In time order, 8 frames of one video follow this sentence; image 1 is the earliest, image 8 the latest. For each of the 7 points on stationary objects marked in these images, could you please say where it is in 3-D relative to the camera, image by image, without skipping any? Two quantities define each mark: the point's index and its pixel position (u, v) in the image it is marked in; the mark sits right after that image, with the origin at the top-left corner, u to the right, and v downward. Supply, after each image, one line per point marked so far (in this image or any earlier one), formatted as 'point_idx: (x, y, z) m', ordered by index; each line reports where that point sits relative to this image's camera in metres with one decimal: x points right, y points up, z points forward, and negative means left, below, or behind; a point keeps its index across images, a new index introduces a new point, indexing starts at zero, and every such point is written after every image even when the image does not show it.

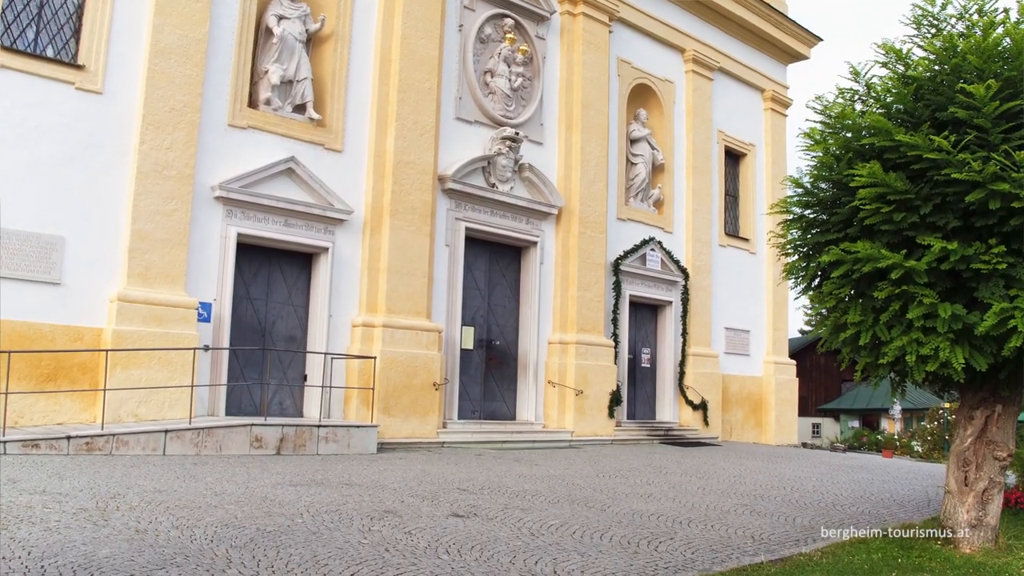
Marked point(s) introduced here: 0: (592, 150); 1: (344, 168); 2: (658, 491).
0: (+1.6, +2.7, +17.7) m
1: (-2.7, +1.9, +14.1) m
2: (+1.6, -2.2, +9.7) m
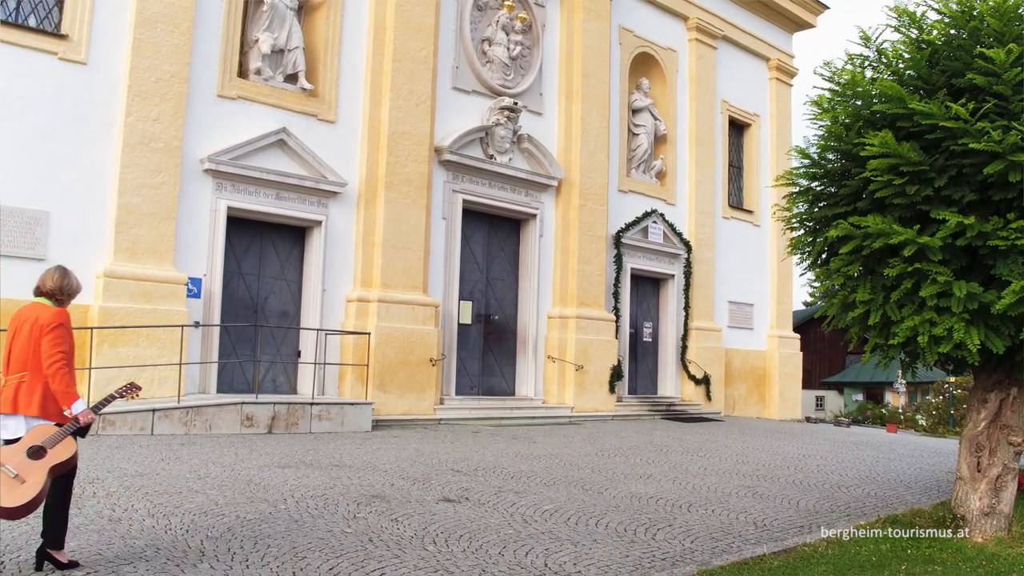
0: (+1.6, +3.3, +17.3) m
1: (-2.7, +2.3, +13.8) m
2: (+1.5, -2.0, +9.5) m
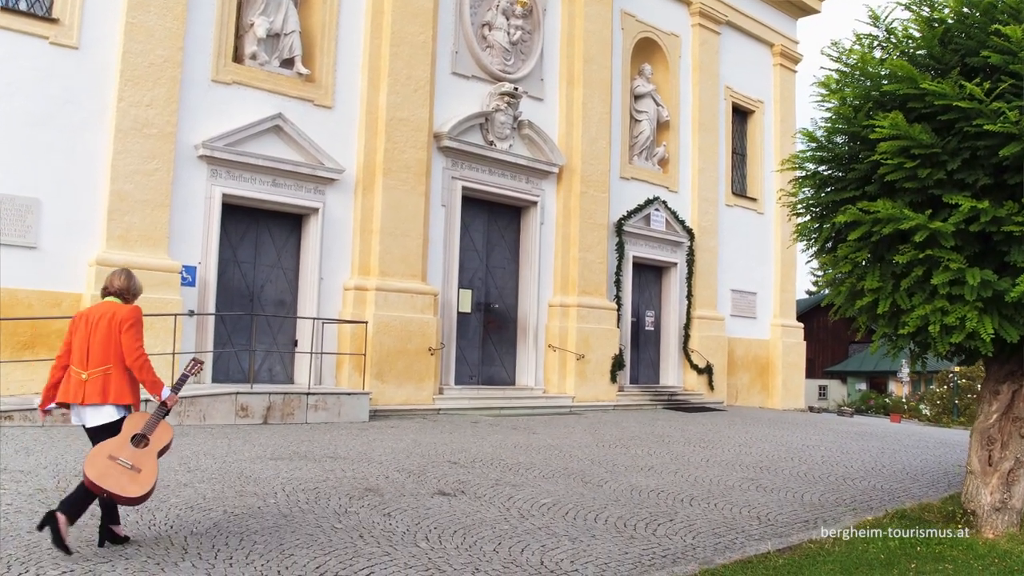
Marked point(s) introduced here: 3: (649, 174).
0: (+1.6, +3.5, +17.0) m
1: (-2.7, +2.5, +13.6) m
2: (+1.5, -1.8, +9.3) m
3: (+2.9, +2.4, +18.6) m
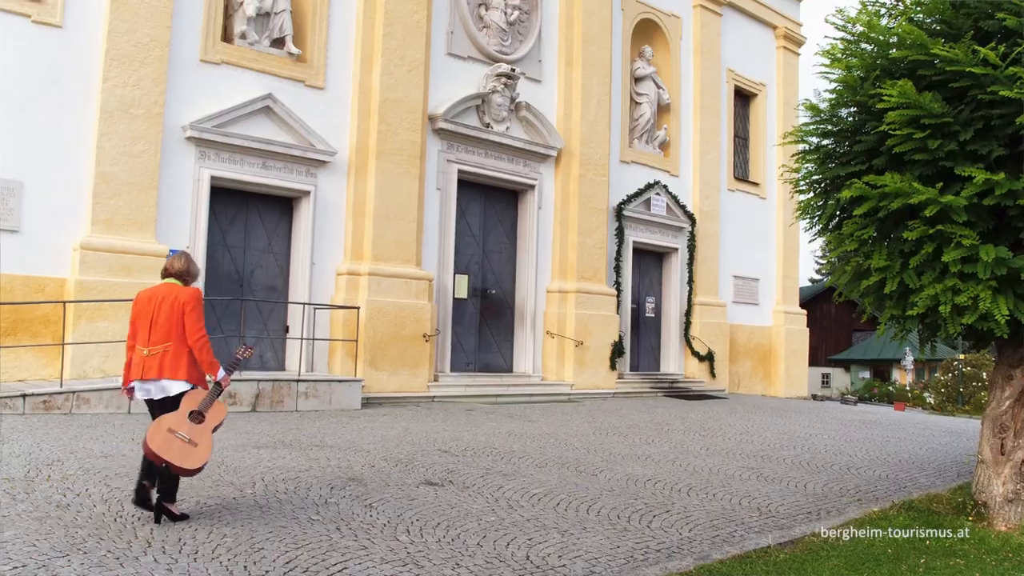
0: (+1.5, +3.8, +16.7) m
1: (-2.8, +2.7, +13.2) m
2: (+1.5, -1.7, +9.0) m
3: (+2.8, +2.7, +18.3) m
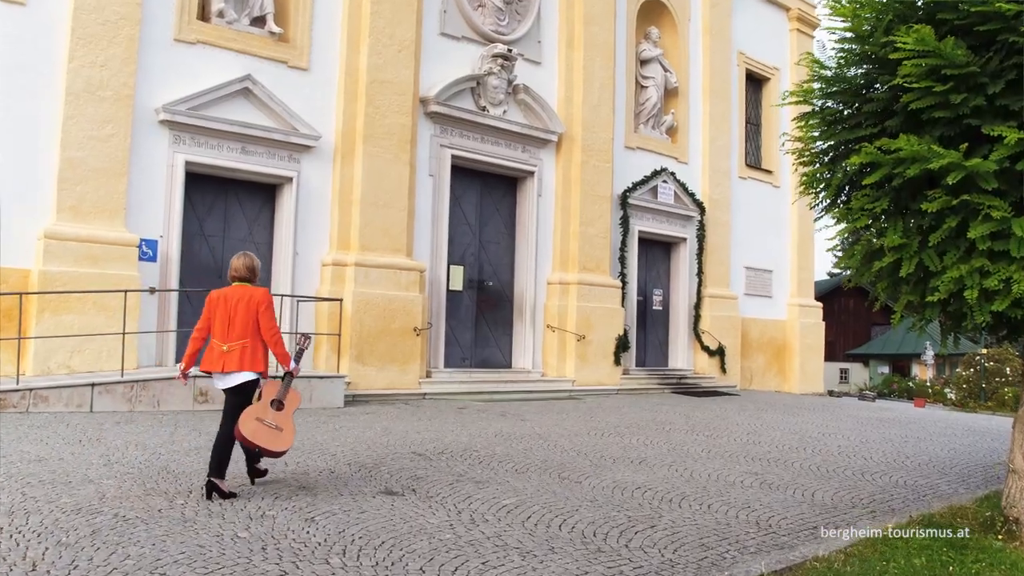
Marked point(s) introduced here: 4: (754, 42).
0: (+1.5, +3.9, +15.9) m
1: (-2.9, +2.8, +12.6) m
2: (+1.3, -1.5, +8.3) m
3: (+2.8, +2.8, +17.5) m
4: (+5.4, +5.5, +19.9) m
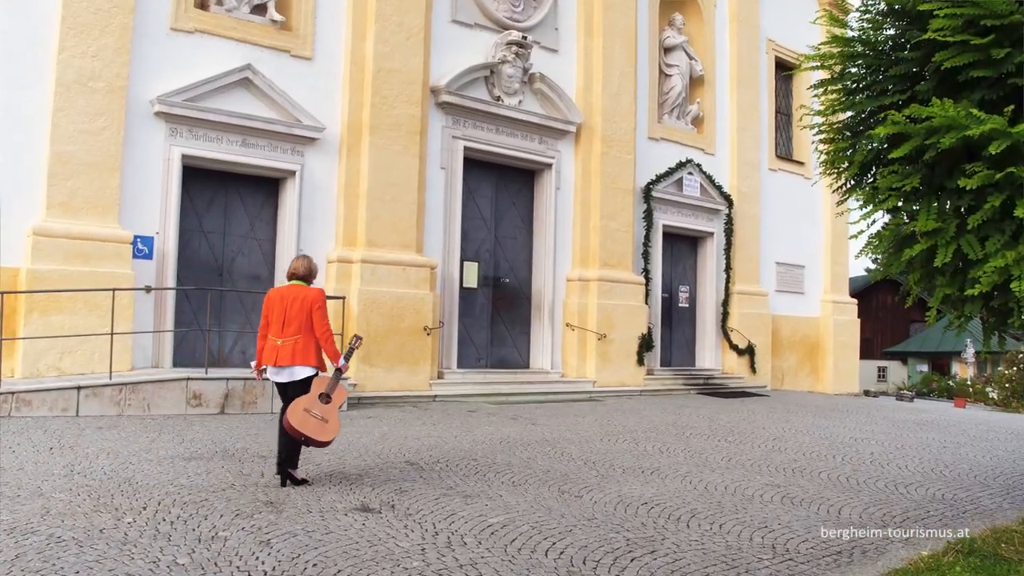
0: (+1.8, +4.0, +15.3) m
1: (-2.7, +2.8, +12.1) m
2: (+1.3, -1.5, +7.6) m
3: (+3.2, +2.9, +16.8) m
4: (+5.9, +5.6, +19.0) m
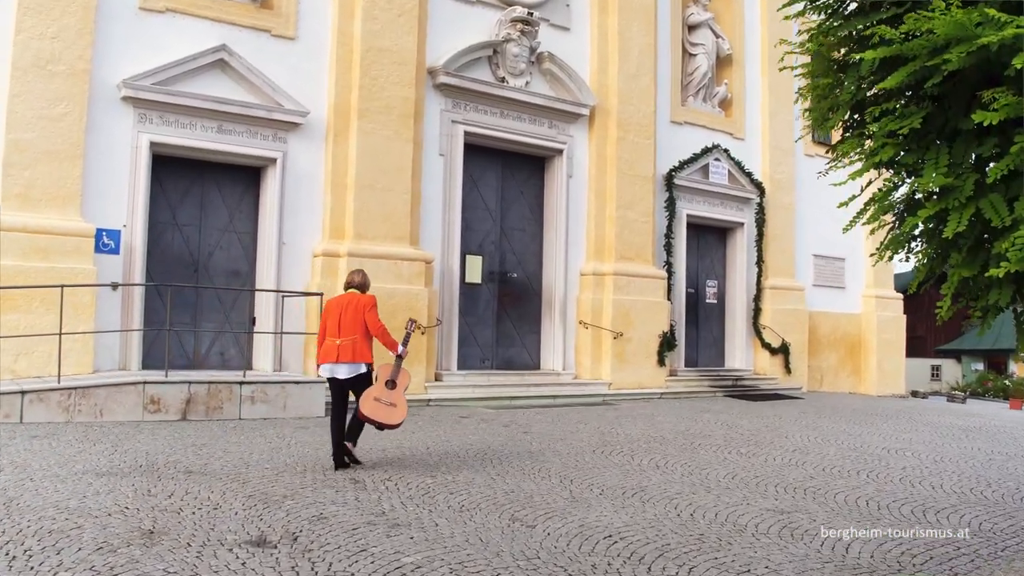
0: (+1.9, +4.0, +14.2) m
1: (-2.7, +2.9, +11.3) m
2: (+1.1, -1.4, +6.6) m
3: (+3.4, +3.0, +15.6) m
4: (+6.2, +5.7, +17.7) m
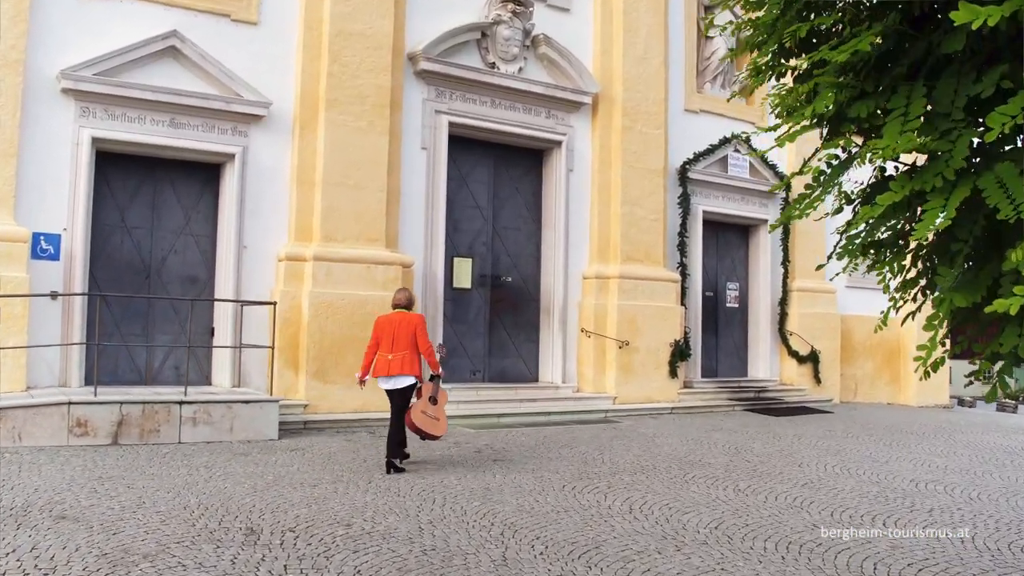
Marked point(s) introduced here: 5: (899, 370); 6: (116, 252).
0: (+1.9, +4.0, +13.0) m
1: (-2.9, +2.8, +10.3) m
2: (+0.7, -1.5, +5.5) m
3: (+3.4, +2.9, +14.4) m
4: (+6.3, +5.7, +16.3) m
5: (+7.1, -1.5, +16.3) m
6: (-4.3, +0.4, +9.7) m
